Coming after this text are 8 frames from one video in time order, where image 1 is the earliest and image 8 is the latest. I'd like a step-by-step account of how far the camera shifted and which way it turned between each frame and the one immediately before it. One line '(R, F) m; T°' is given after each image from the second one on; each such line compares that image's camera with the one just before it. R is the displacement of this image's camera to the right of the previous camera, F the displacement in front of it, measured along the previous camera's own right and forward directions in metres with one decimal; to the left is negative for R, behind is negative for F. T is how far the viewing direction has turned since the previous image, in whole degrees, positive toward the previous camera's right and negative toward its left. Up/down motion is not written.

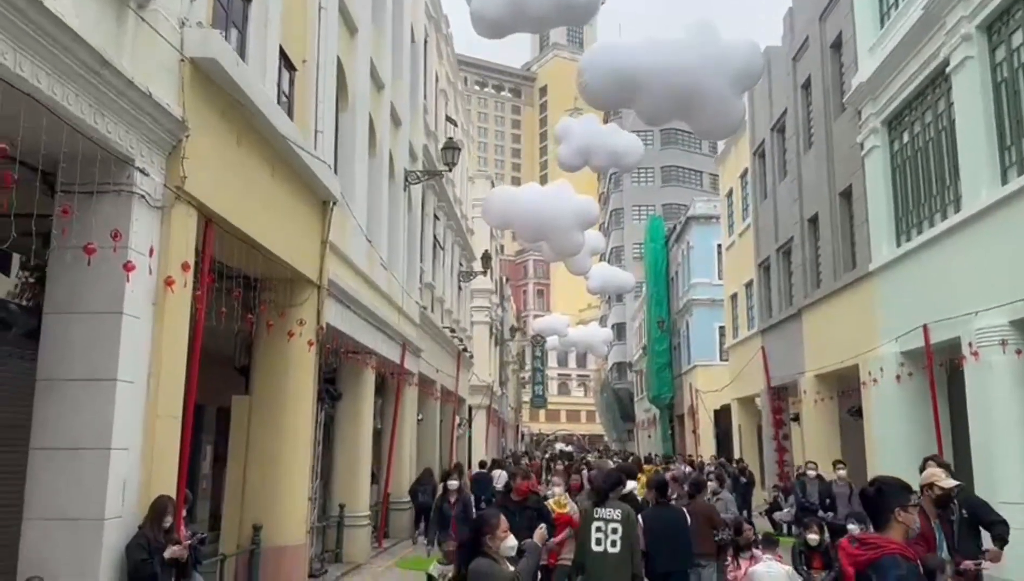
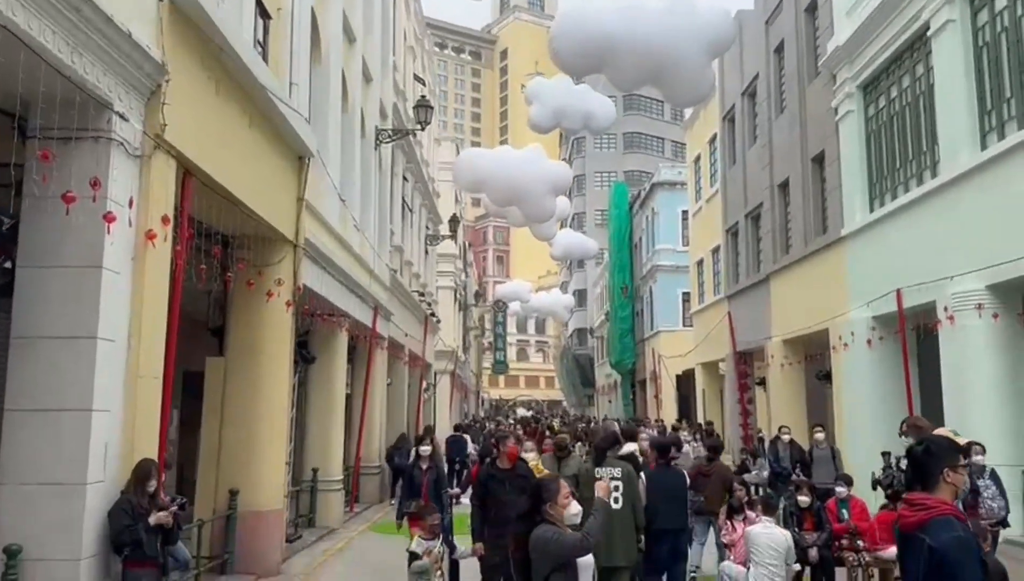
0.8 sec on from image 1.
(-0.3, +0.2) m; +3°
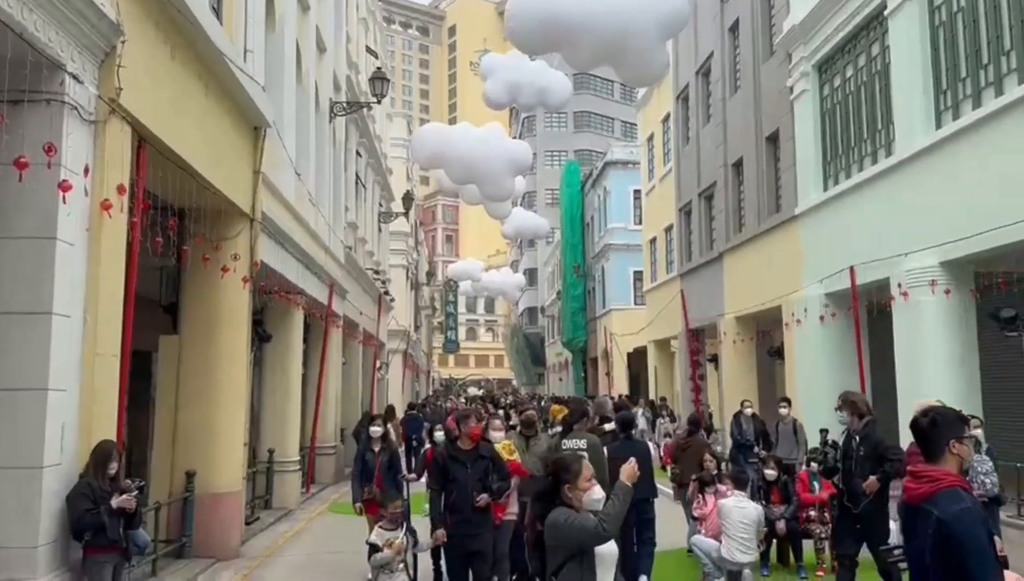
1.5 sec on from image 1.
(-0.2, +0.2) m; +3°
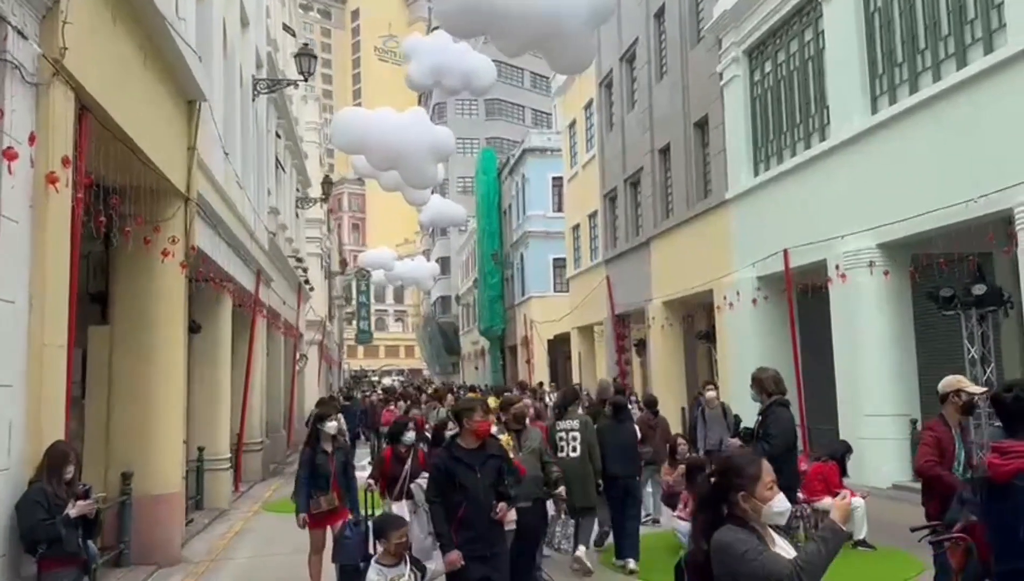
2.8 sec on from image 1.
(-0.6, +0.4) m; +6°
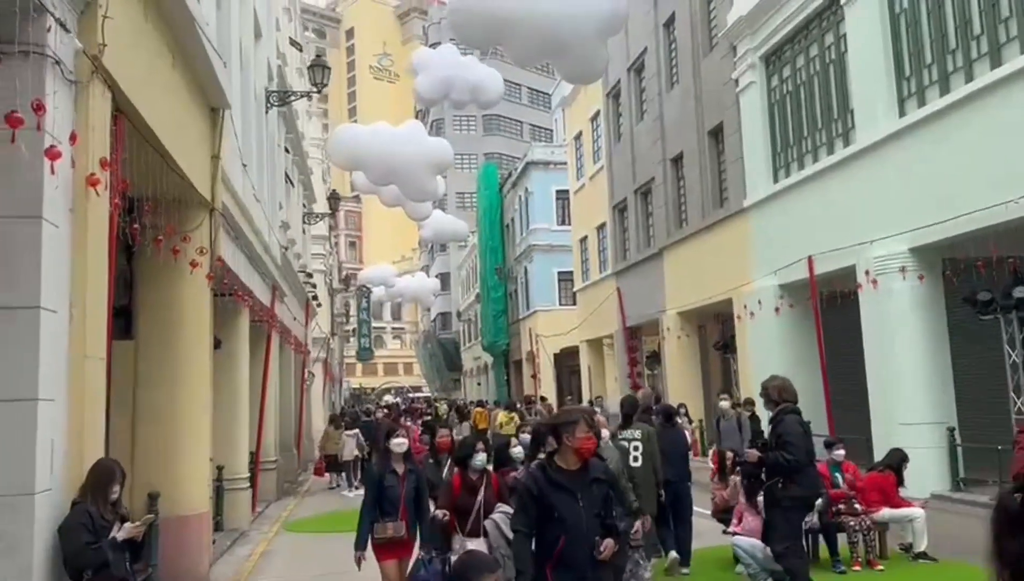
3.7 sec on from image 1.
(-0.5, +0.3) m; 0°
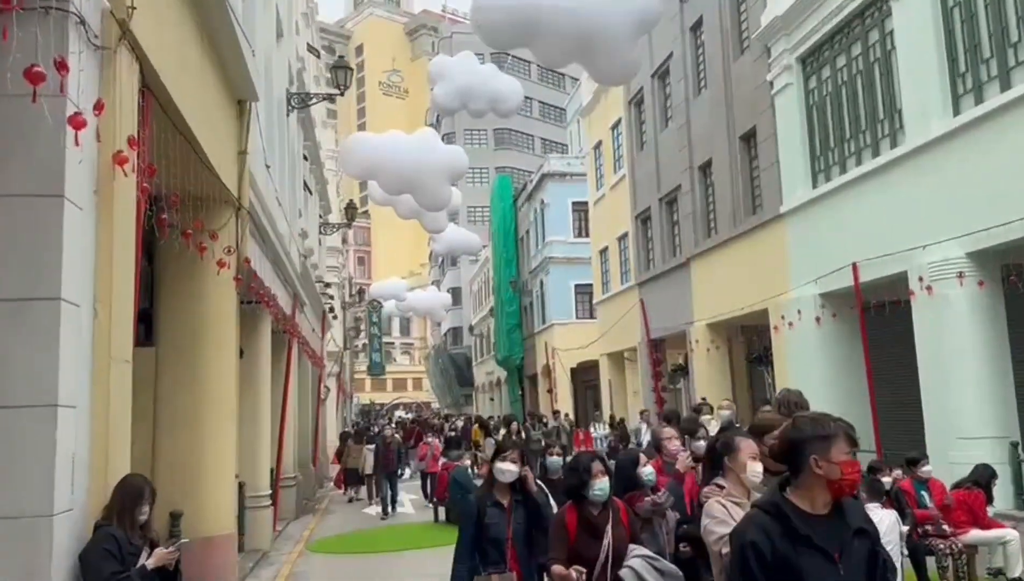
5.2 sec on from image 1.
(-0.4, +0.6) m; 0°
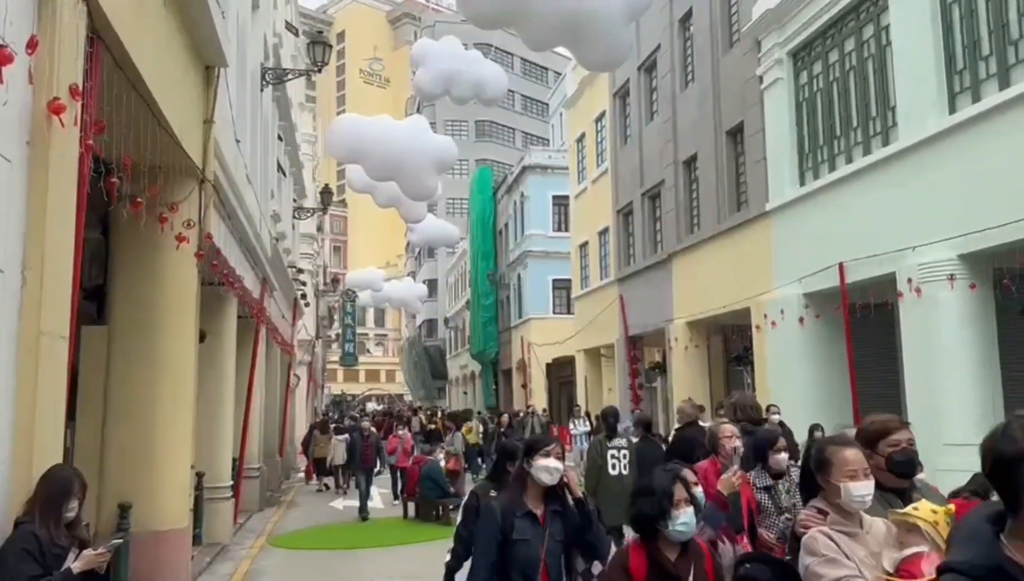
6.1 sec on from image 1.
(0.0, +0.5) m; +2°
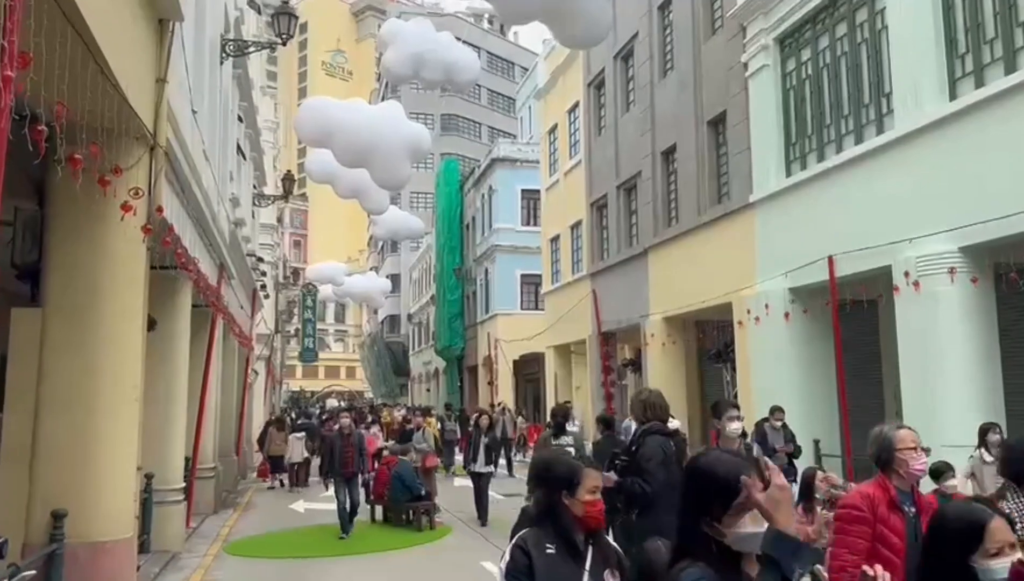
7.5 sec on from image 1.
(-0.2, +0.8) m; +3°
